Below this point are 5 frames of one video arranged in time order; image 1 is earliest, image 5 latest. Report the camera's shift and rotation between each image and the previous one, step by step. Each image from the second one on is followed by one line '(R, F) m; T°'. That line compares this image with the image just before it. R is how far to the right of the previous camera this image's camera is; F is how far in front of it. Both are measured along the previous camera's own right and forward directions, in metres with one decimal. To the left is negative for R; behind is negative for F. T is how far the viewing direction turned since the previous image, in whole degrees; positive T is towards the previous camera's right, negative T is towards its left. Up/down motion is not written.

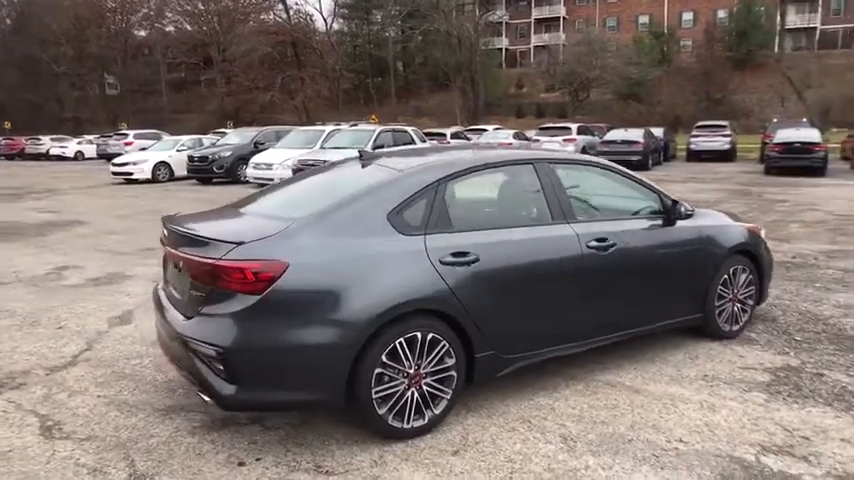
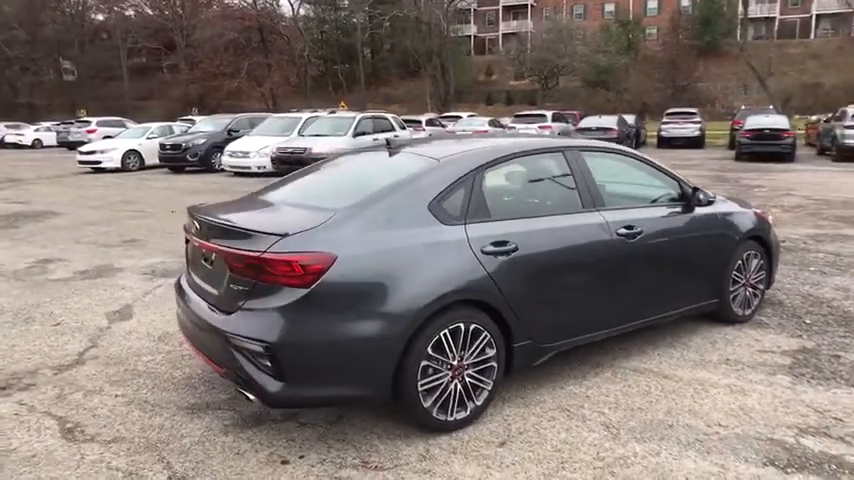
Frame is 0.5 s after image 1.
(-0.5, +0.1) m; +3°
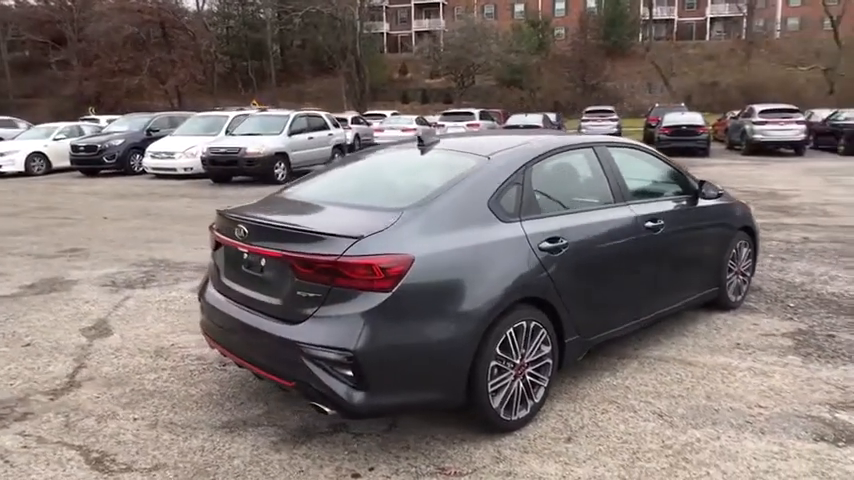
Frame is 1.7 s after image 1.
(-0.9, +0.1) m; +8°
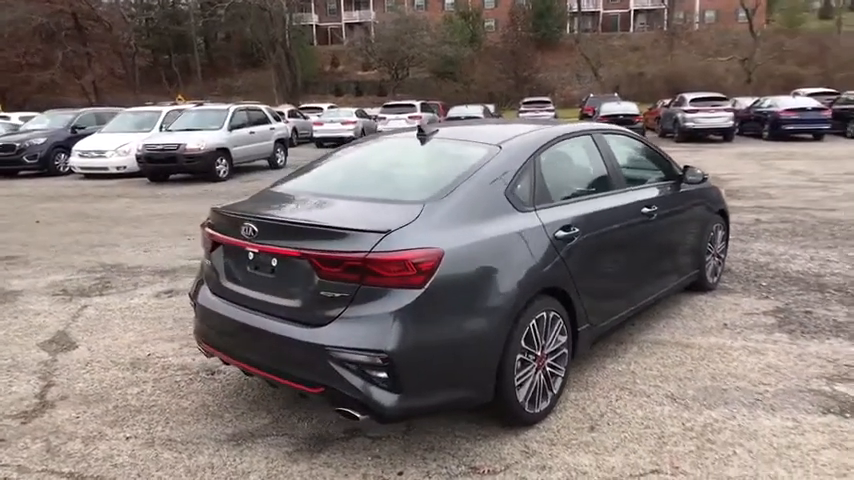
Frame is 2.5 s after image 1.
(-0.5, +0.2) m; +6°
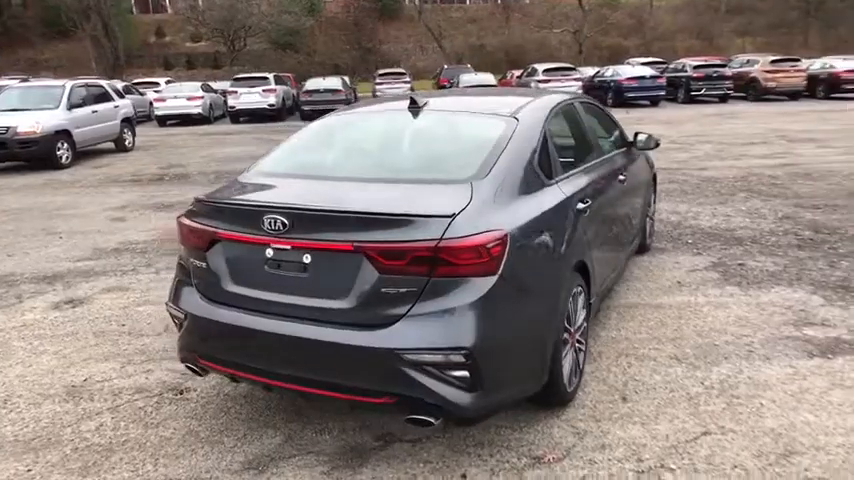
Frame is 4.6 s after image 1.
(-1.0, +0.4) m; +14°
